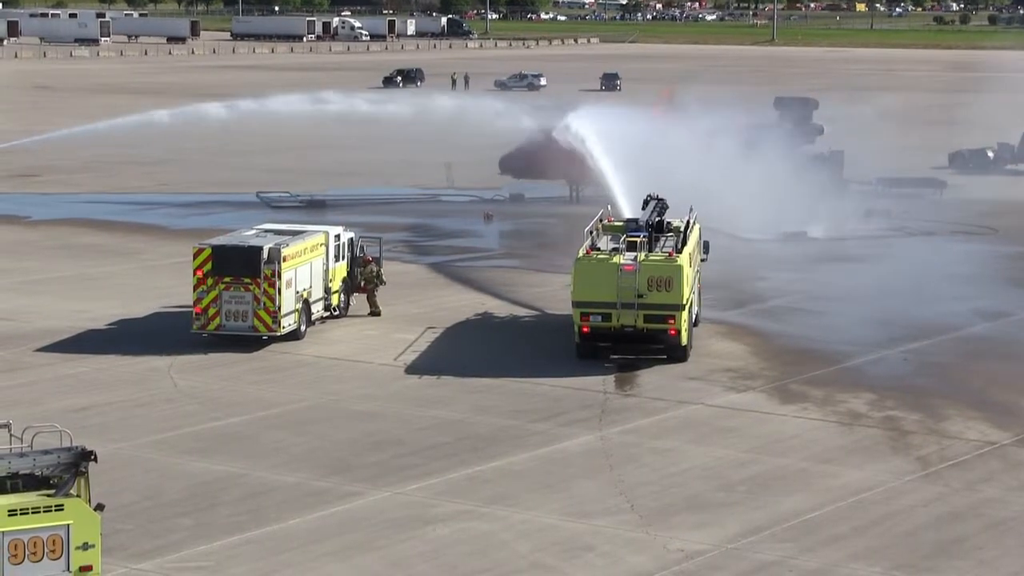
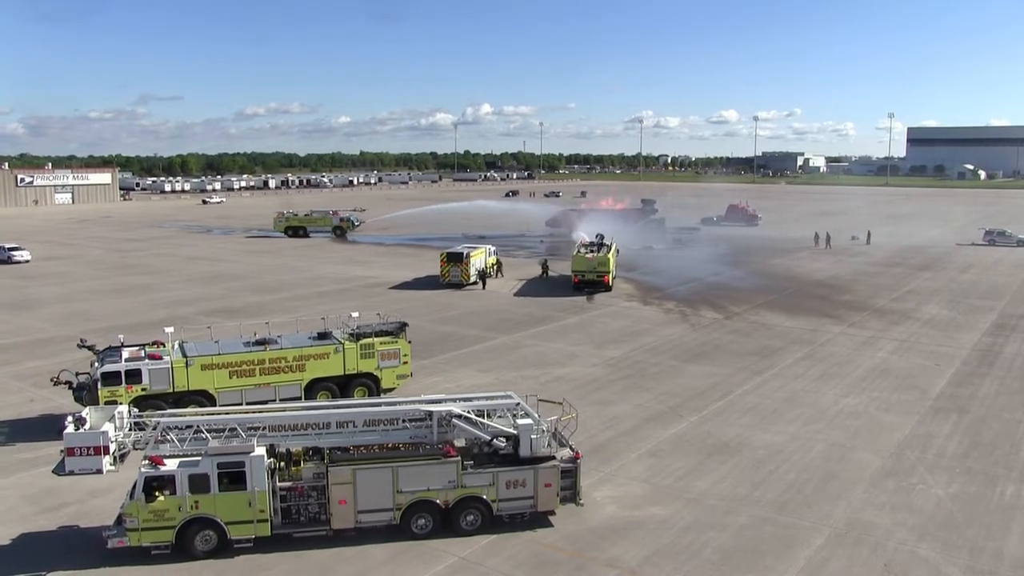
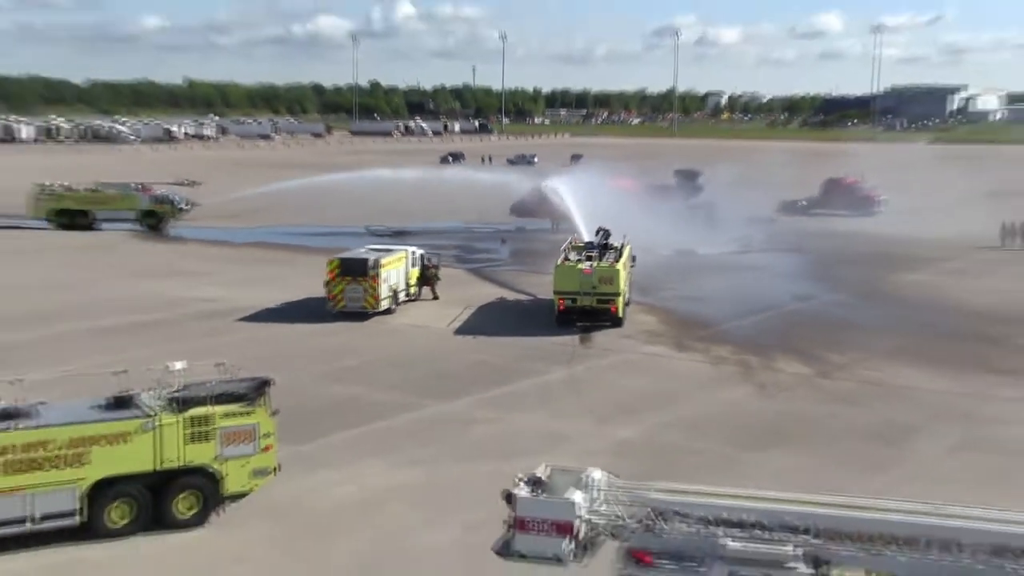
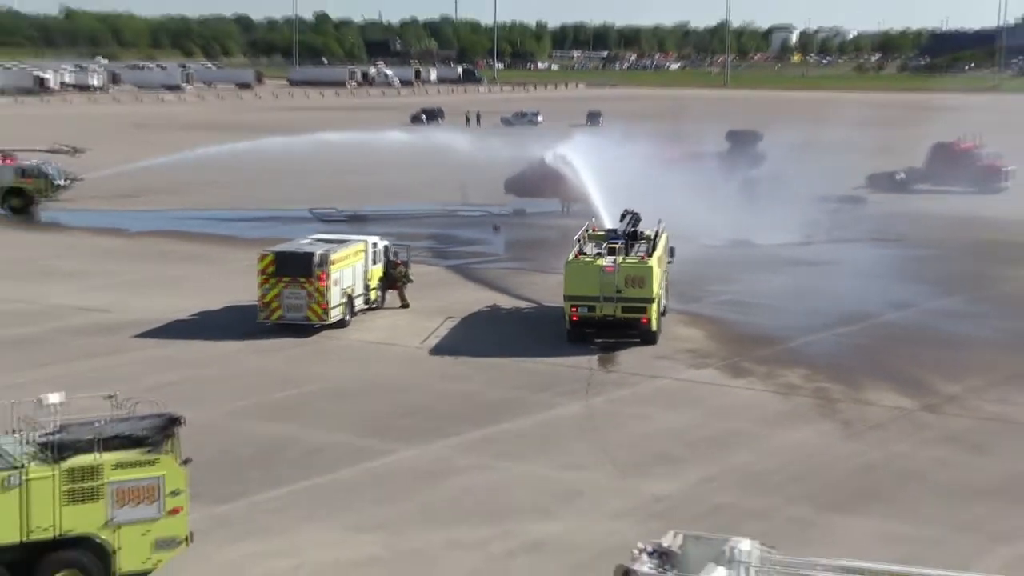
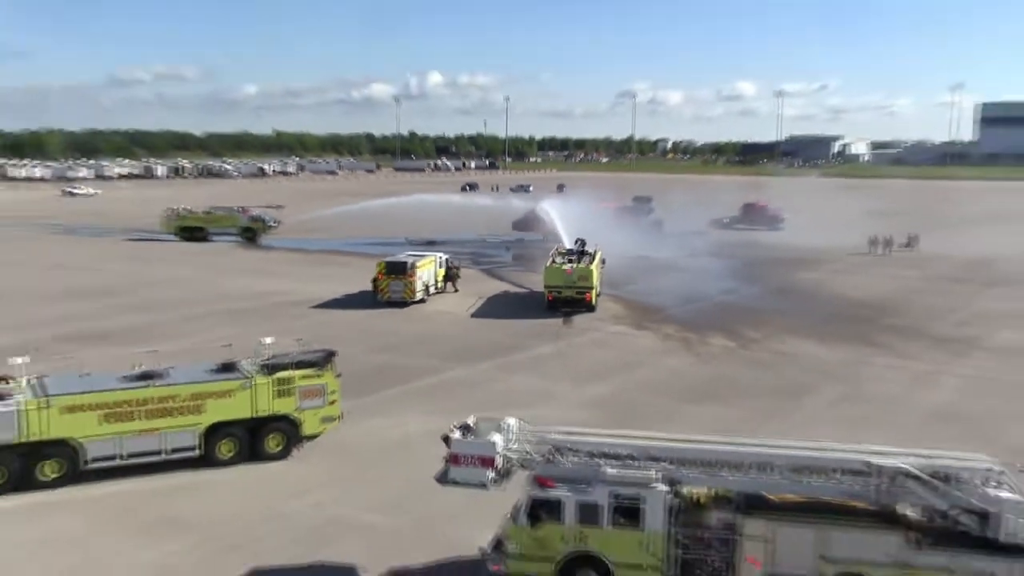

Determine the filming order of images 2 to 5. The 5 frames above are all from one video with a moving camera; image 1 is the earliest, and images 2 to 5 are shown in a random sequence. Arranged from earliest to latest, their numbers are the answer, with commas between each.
4, 3, 5, 2
